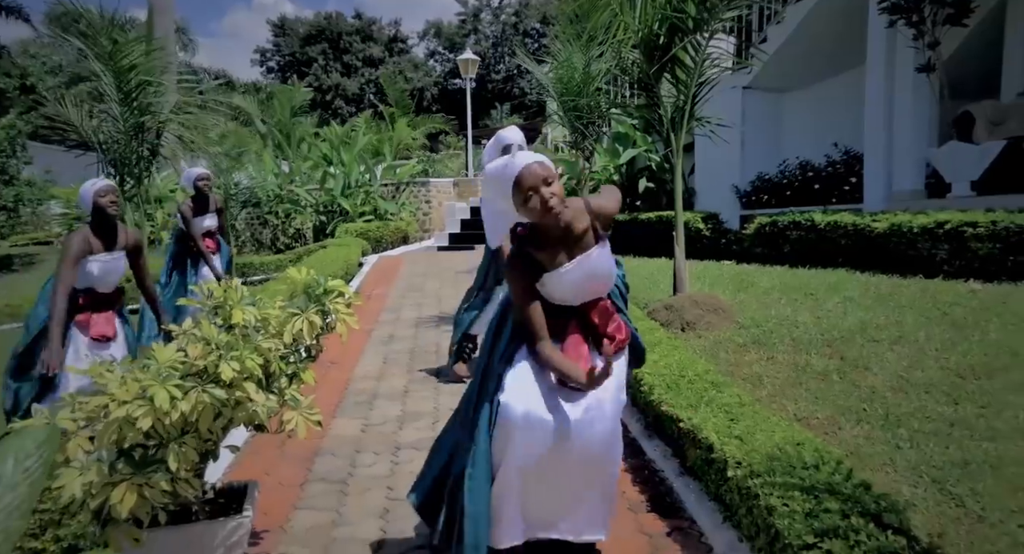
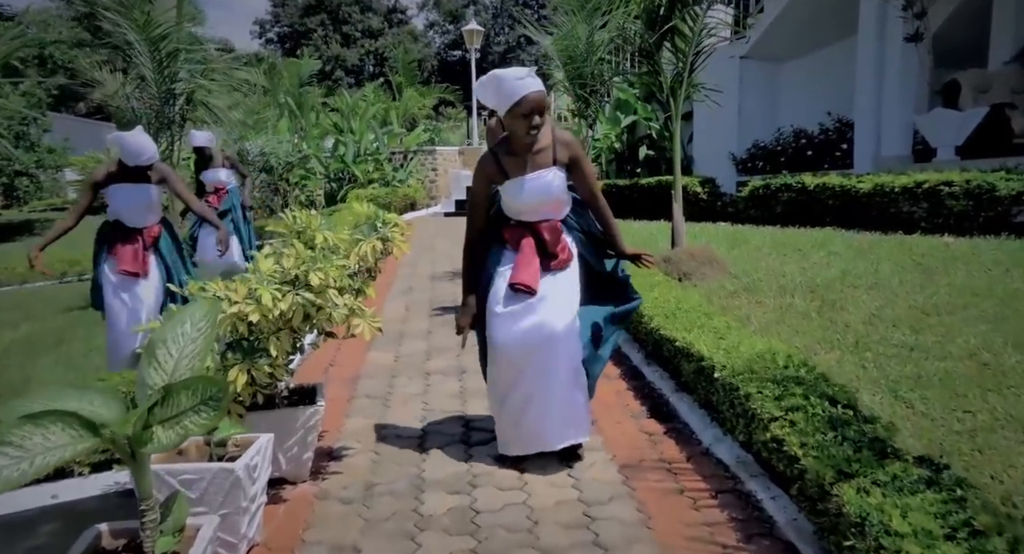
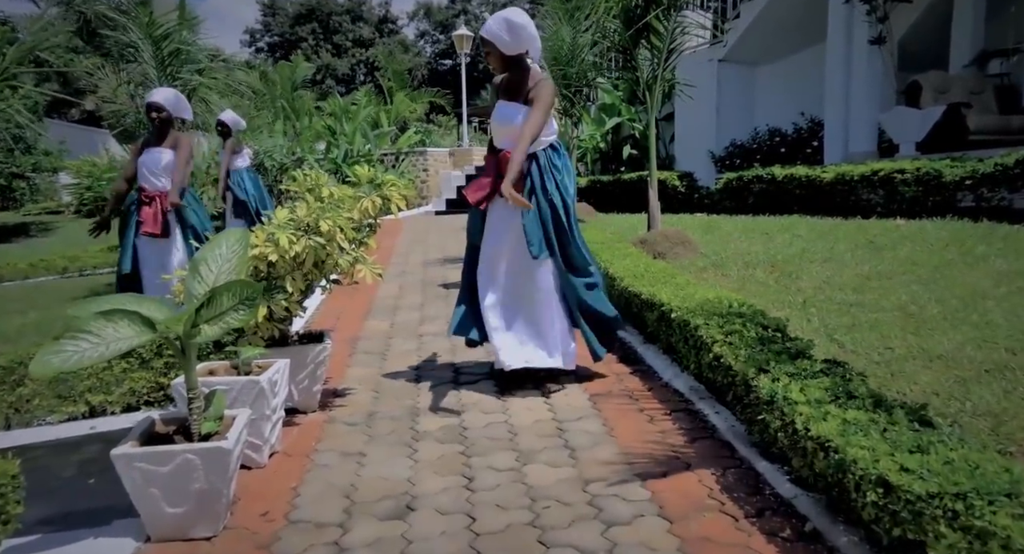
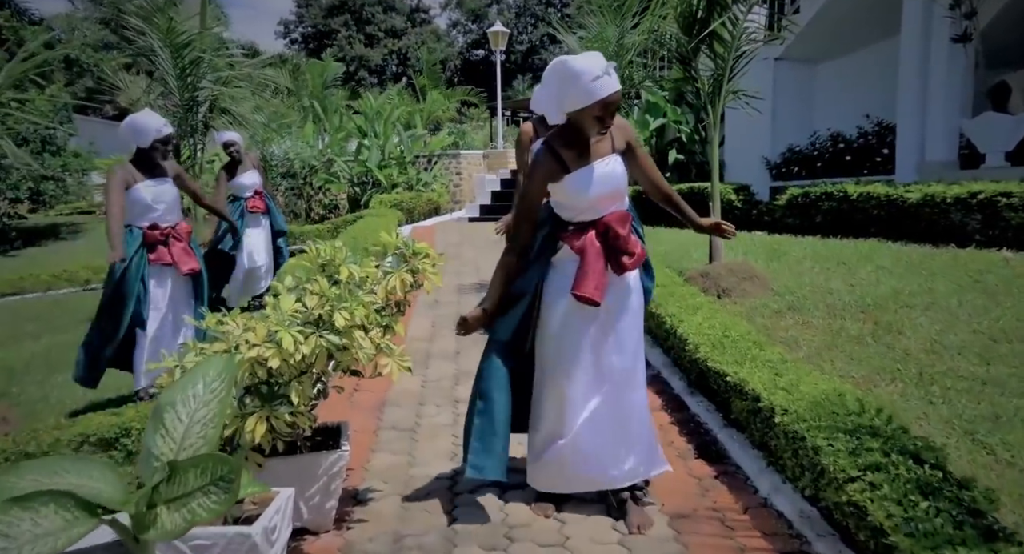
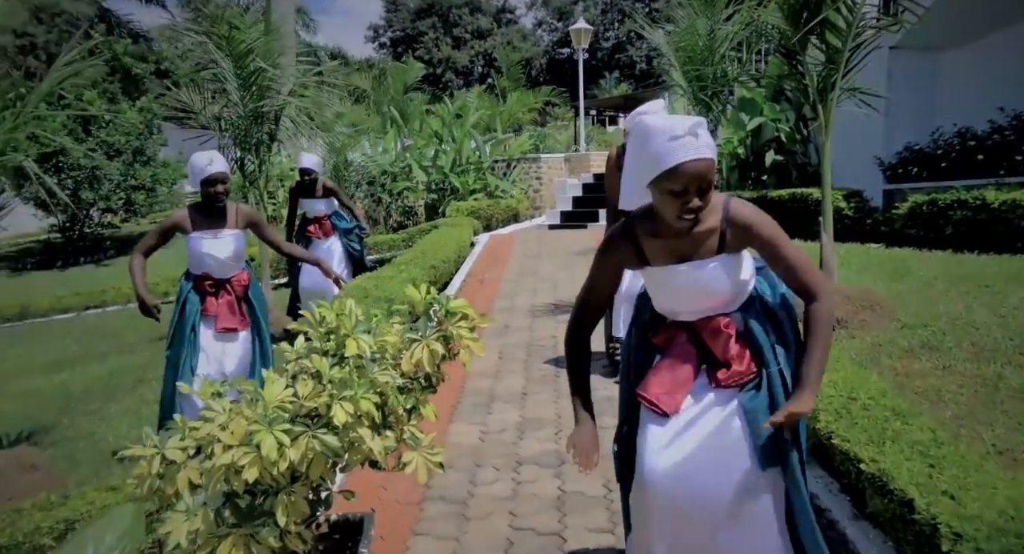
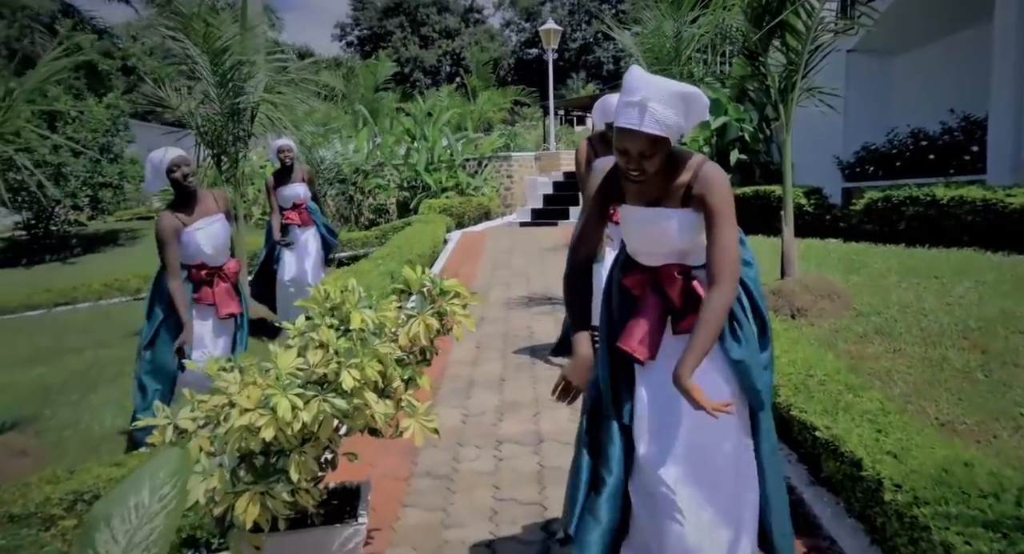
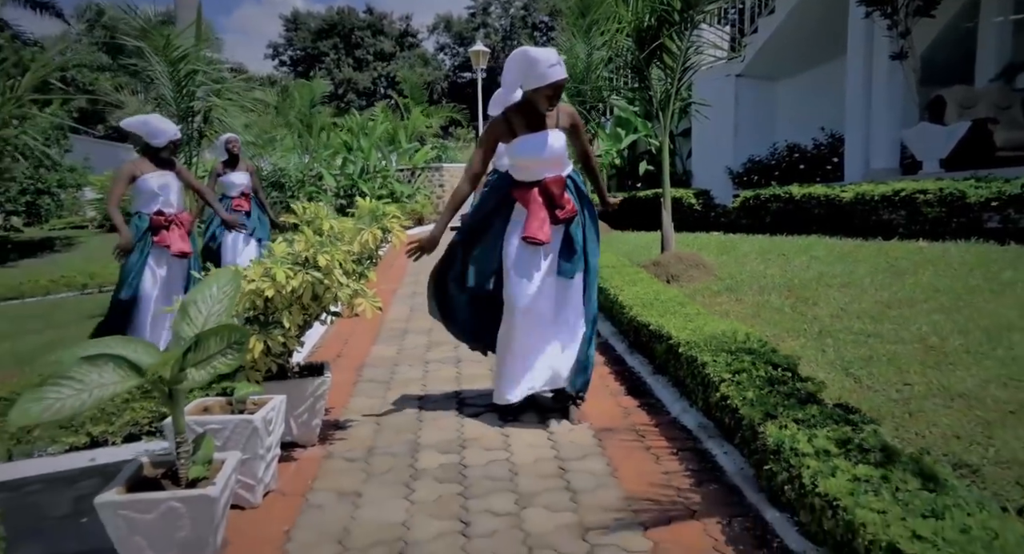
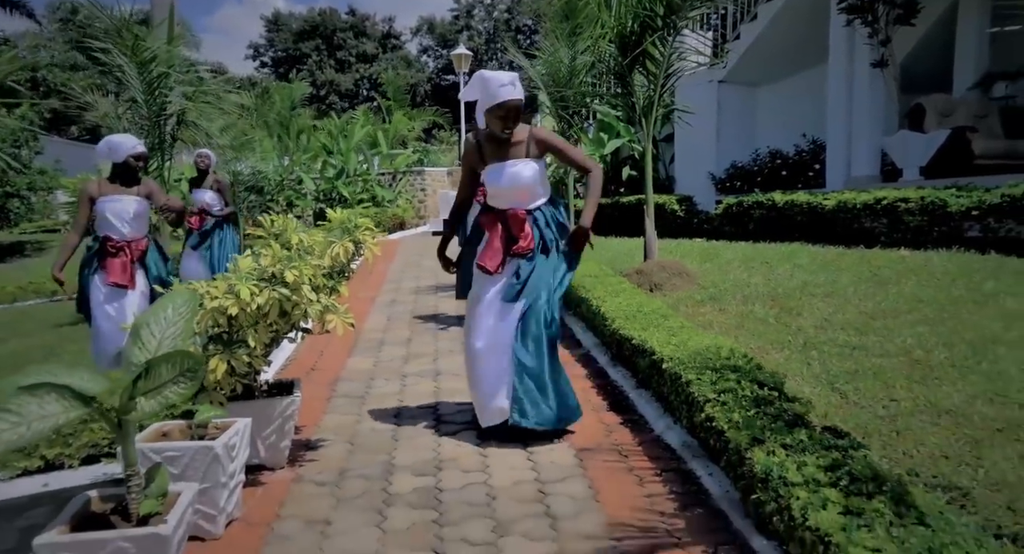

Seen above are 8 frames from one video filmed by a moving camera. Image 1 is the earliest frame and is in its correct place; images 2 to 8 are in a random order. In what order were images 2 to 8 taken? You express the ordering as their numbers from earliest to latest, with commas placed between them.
8, 7, 3, 2, 4, 6, 5
